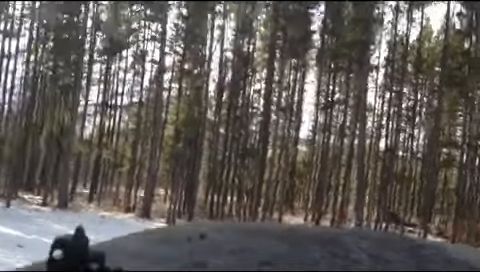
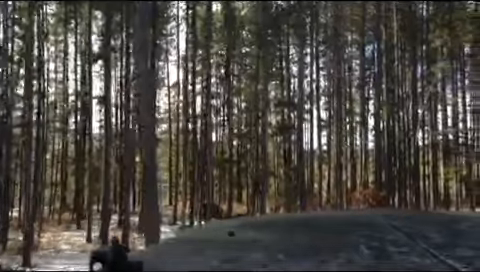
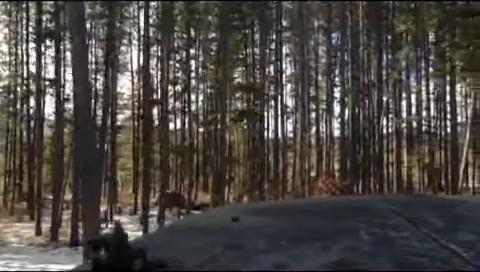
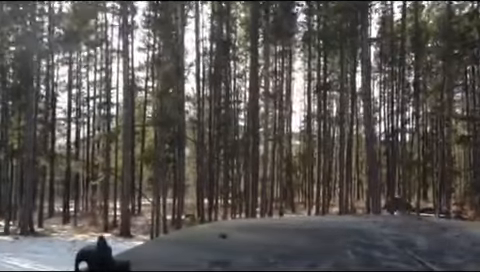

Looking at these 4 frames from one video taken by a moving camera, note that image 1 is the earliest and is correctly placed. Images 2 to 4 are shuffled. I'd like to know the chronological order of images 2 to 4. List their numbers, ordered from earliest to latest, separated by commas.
4, 2, 3
